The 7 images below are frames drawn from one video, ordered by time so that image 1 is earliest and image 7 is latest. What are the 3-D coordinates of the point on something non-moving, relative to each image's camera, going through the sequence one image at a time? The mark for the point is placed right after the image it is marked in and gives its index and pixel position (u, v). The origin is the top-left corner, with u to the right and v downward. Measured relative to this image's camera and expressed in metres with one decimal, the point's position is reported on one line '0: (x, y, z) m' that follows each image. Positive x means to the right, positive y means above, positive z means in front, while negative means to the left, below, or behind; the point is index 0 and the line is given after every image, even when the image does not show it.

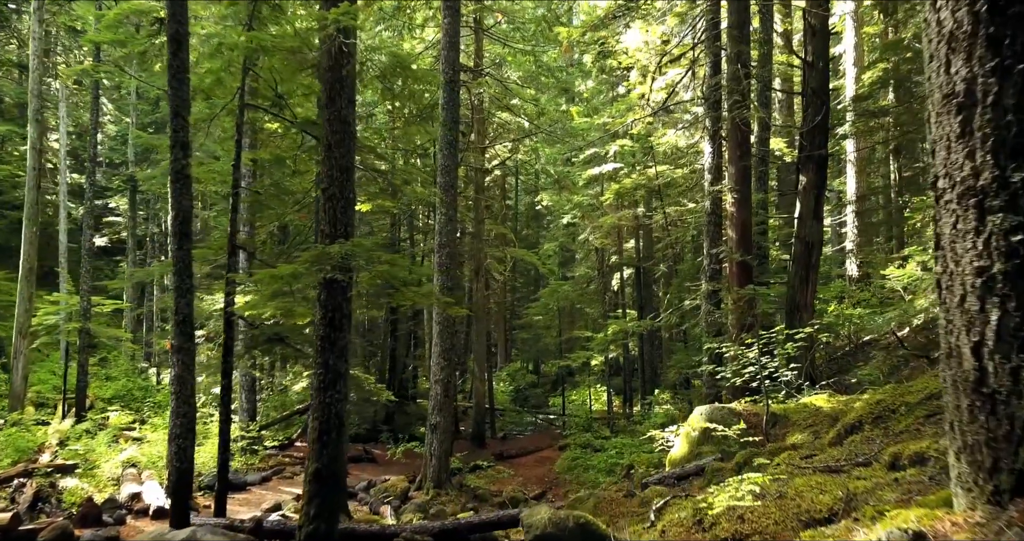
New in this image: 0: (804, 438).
0: (+2.3, -1.3, +5.8) m
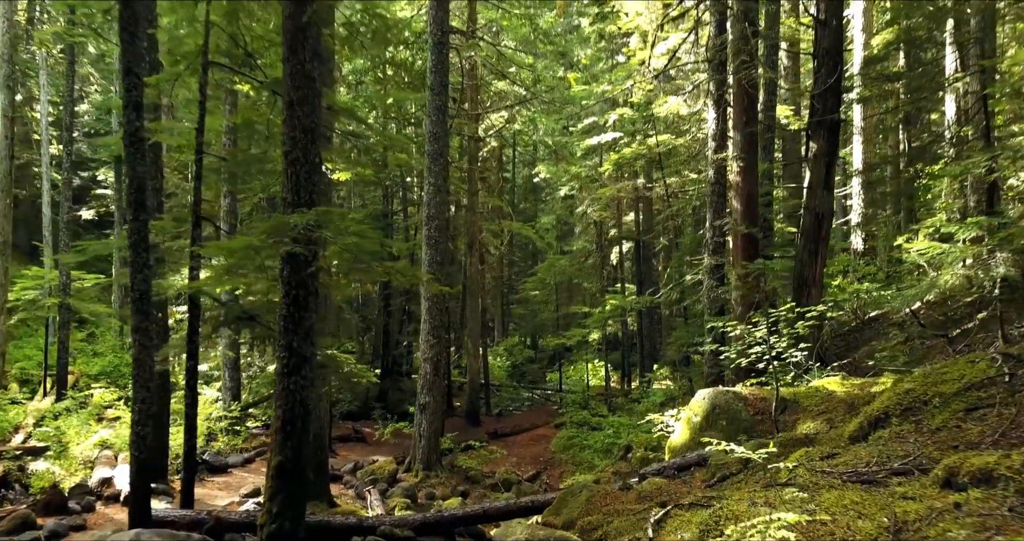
0: (+2.2, -1.1, +5.2) m
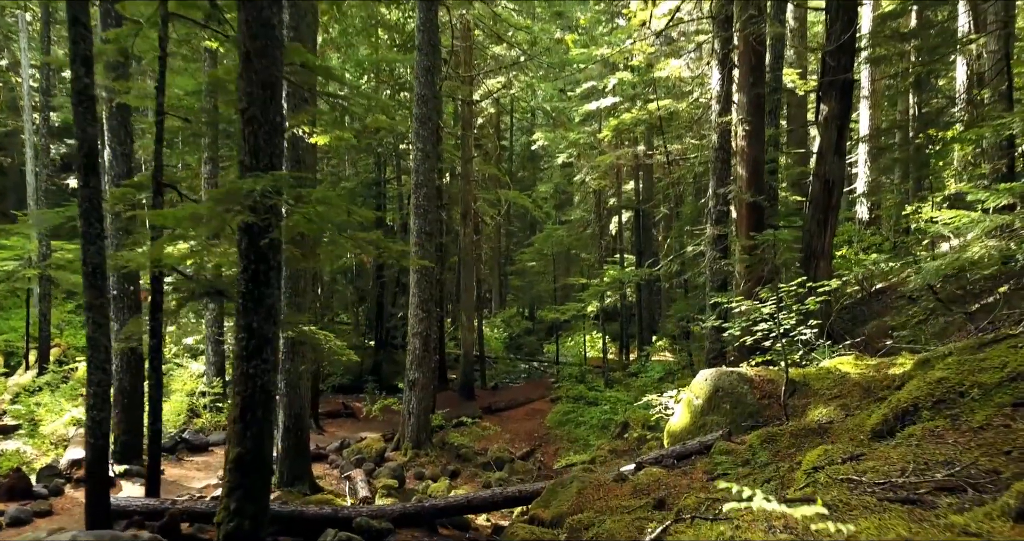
0: (+2.1, -1.0, +4.8) m
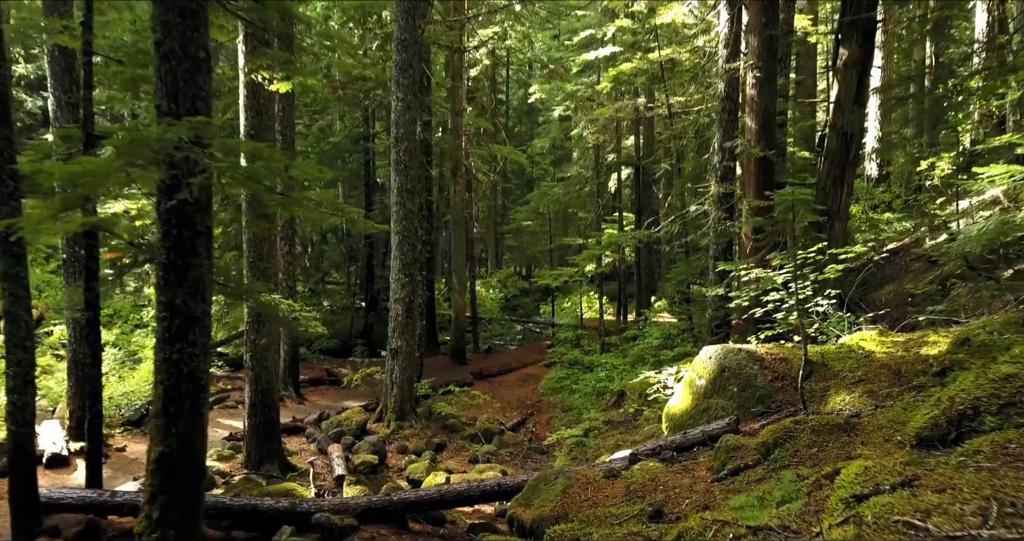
0: (+1.9, -0.8, +4.1) m
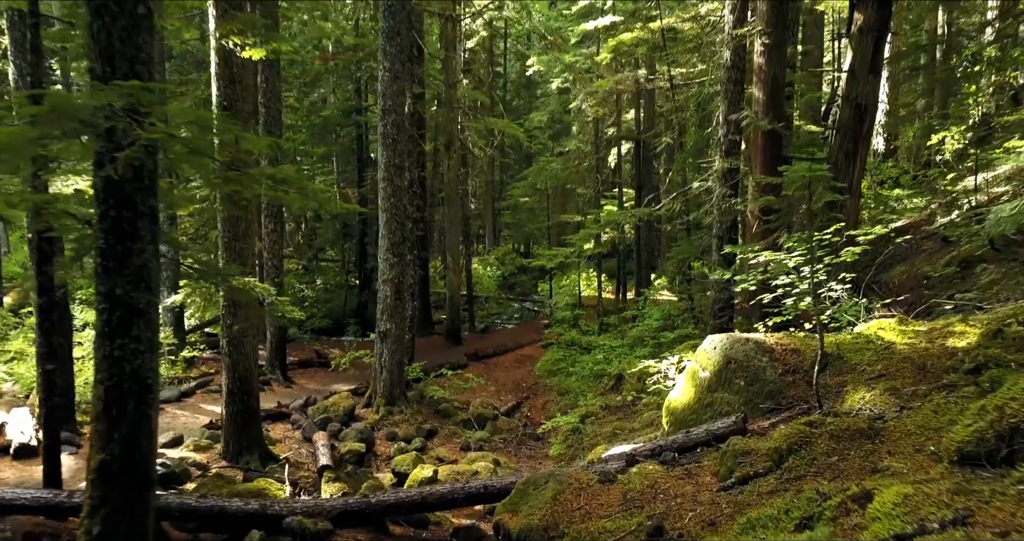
0: (+1.9, -0.7, +3.6) m
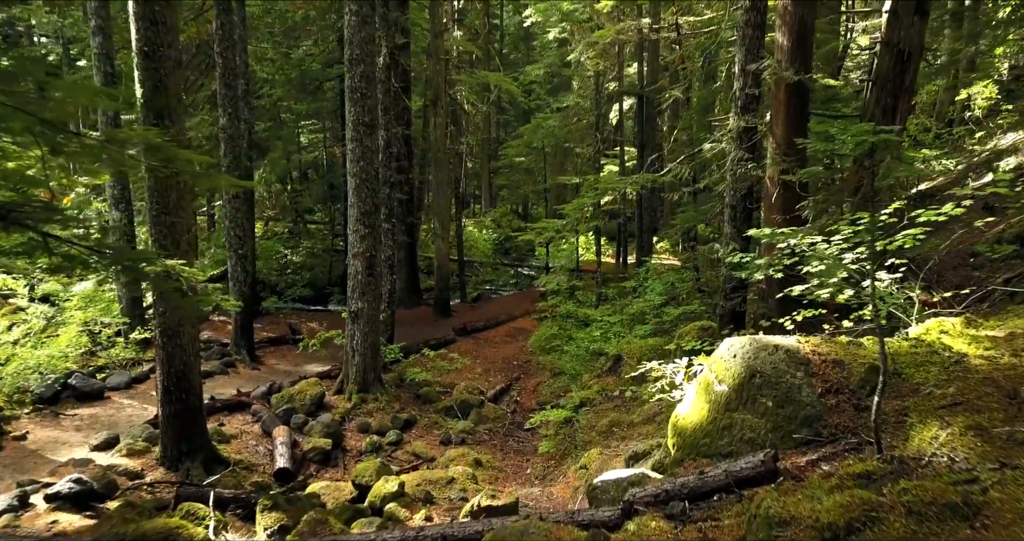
0: (+1.7, -0.7, +2.6) m
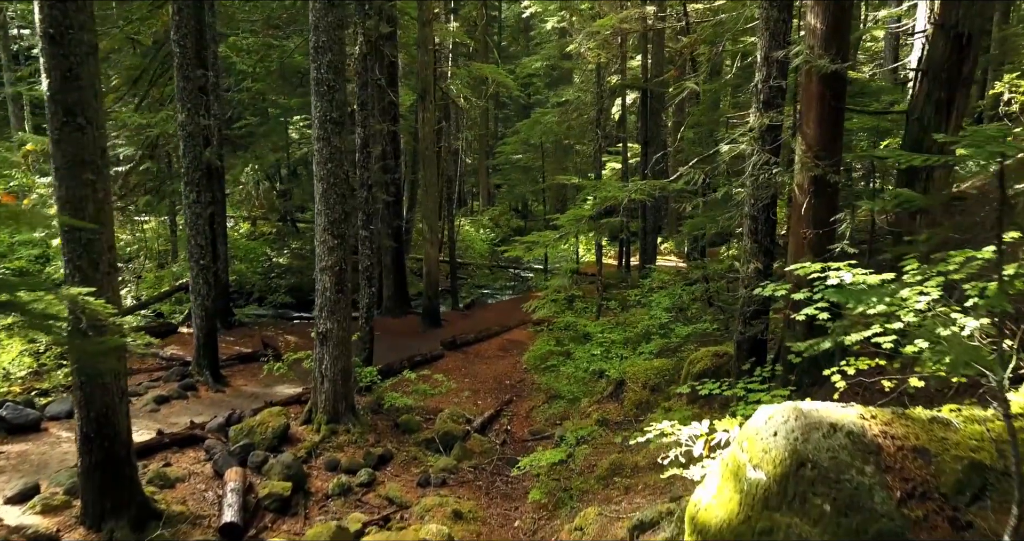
0: (+1.5, -0.9, +1.6) m
